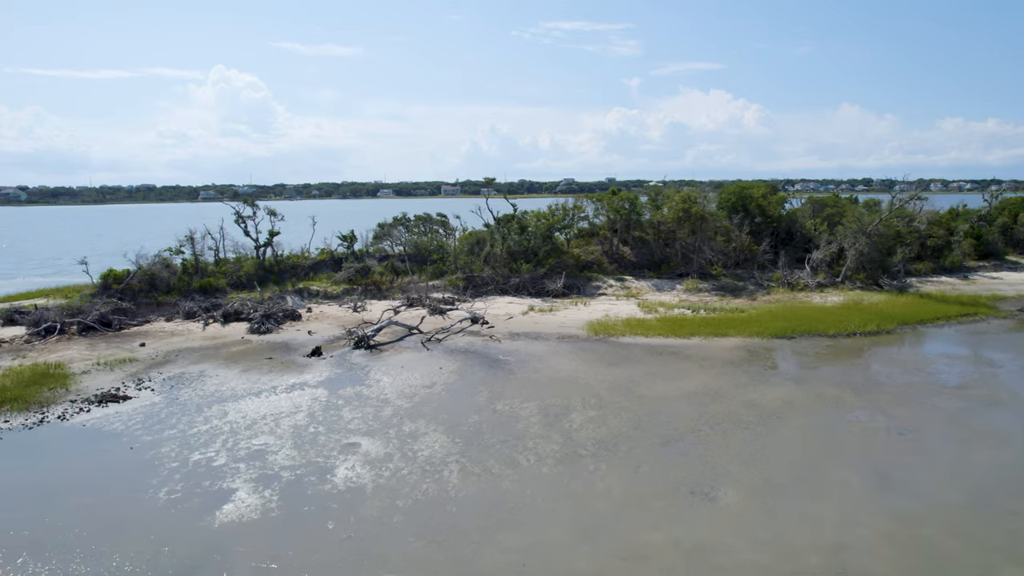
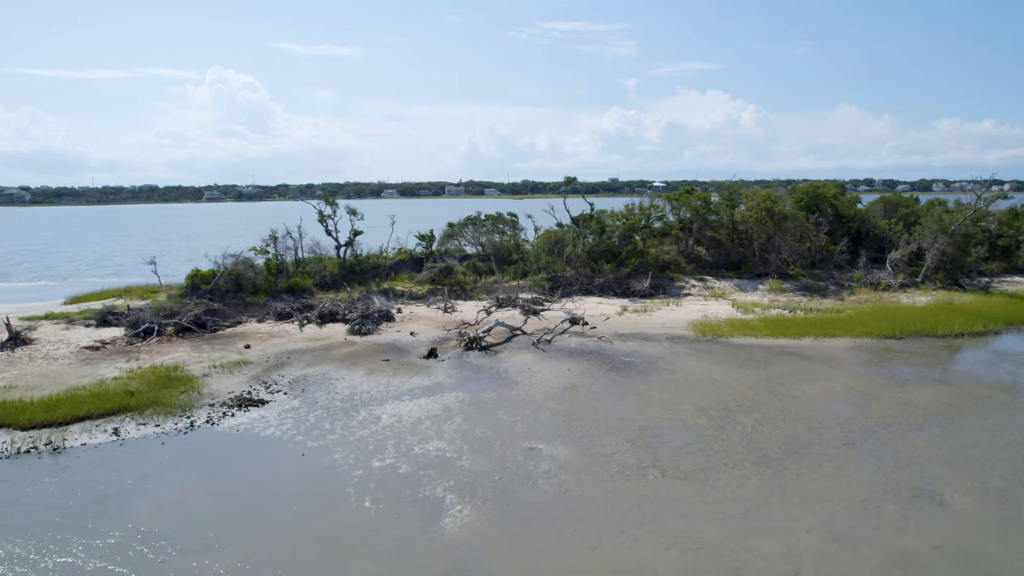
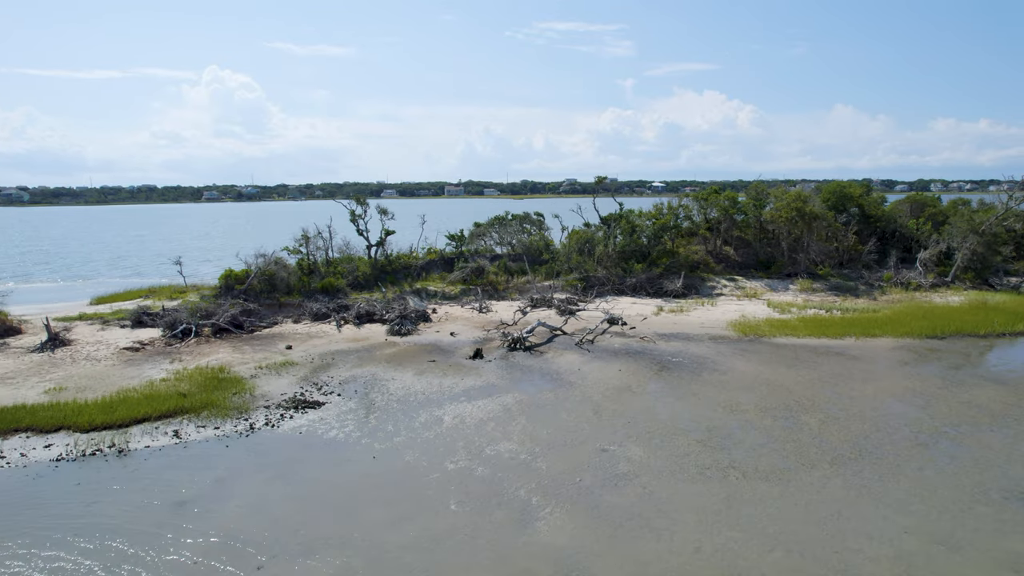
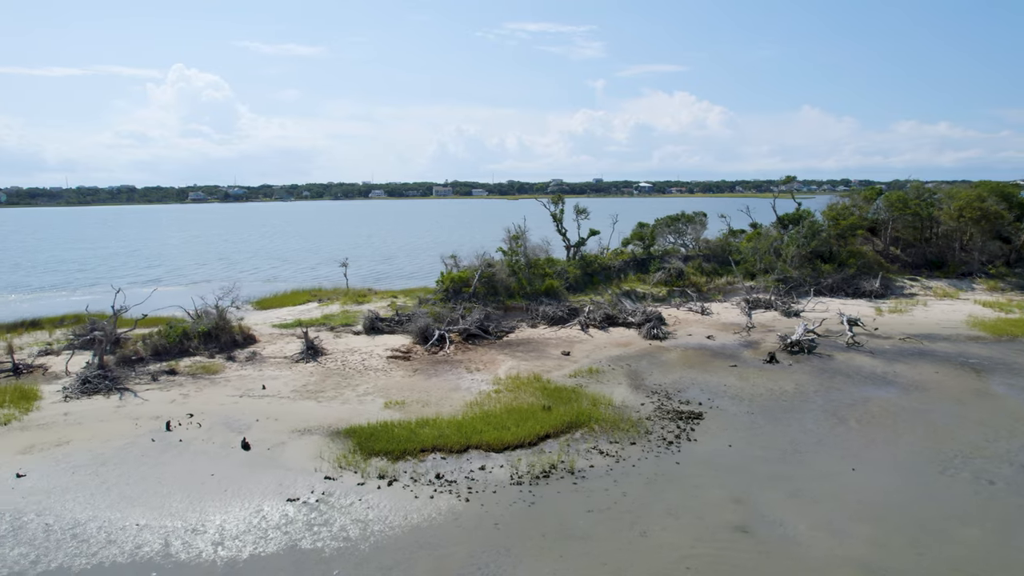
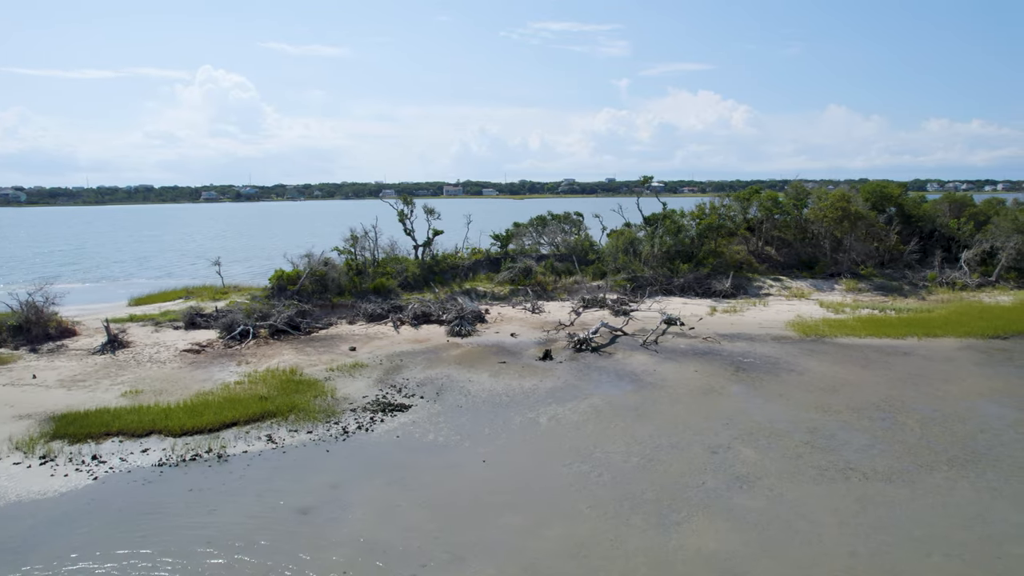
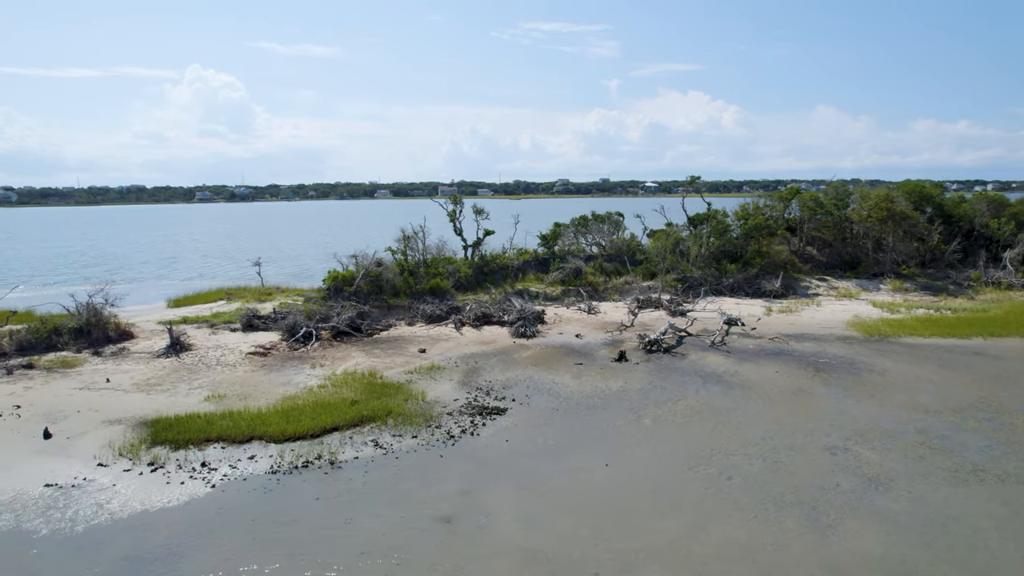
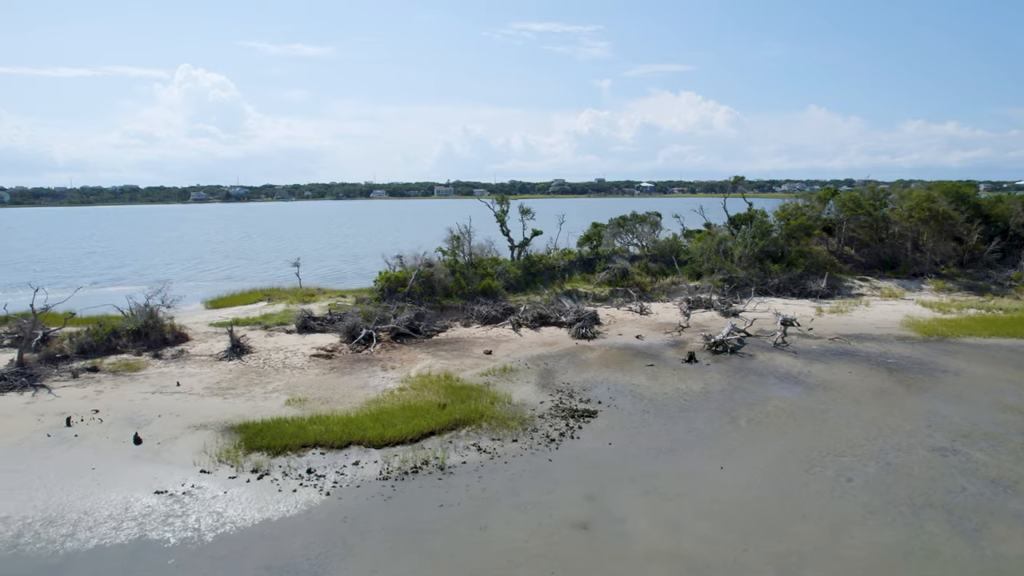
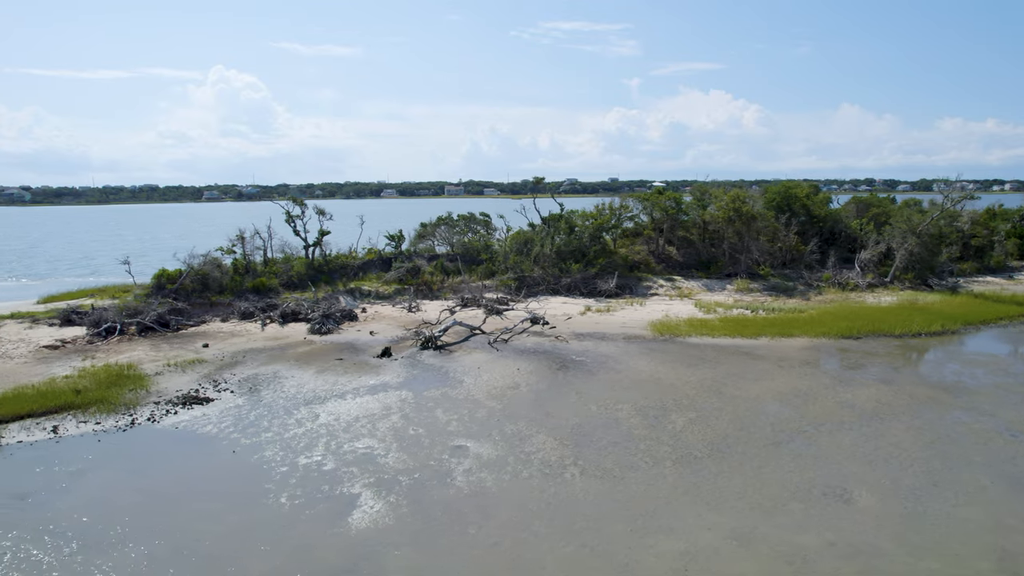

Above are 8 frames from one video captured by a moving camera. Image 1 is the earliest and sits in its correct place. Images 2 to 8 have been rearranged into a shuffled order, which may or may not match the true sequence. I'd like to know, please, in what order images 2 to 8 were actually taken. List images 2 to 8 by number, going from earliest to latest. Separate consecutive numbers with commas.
8, 2, 3, 5, 6, 7, 4
